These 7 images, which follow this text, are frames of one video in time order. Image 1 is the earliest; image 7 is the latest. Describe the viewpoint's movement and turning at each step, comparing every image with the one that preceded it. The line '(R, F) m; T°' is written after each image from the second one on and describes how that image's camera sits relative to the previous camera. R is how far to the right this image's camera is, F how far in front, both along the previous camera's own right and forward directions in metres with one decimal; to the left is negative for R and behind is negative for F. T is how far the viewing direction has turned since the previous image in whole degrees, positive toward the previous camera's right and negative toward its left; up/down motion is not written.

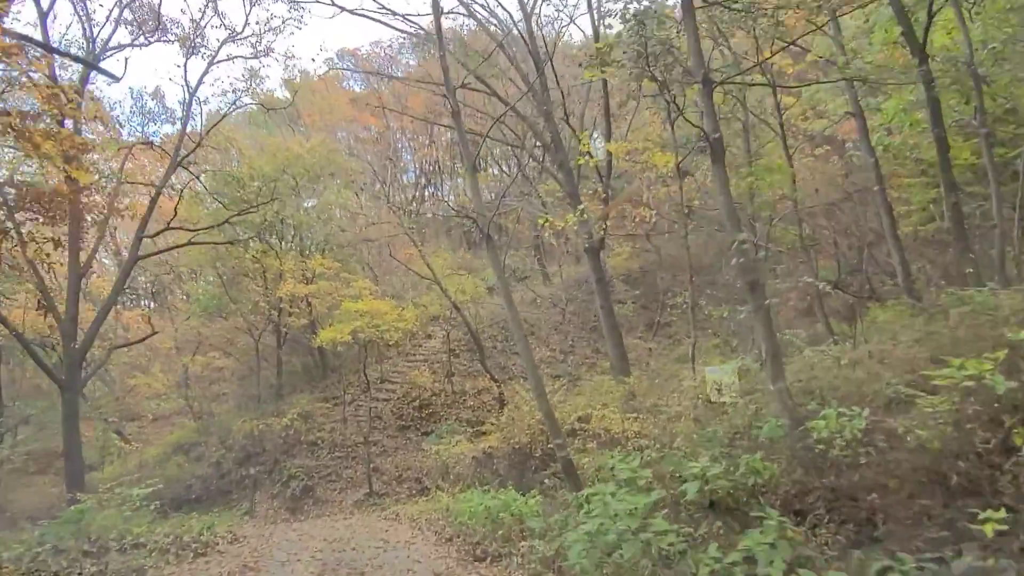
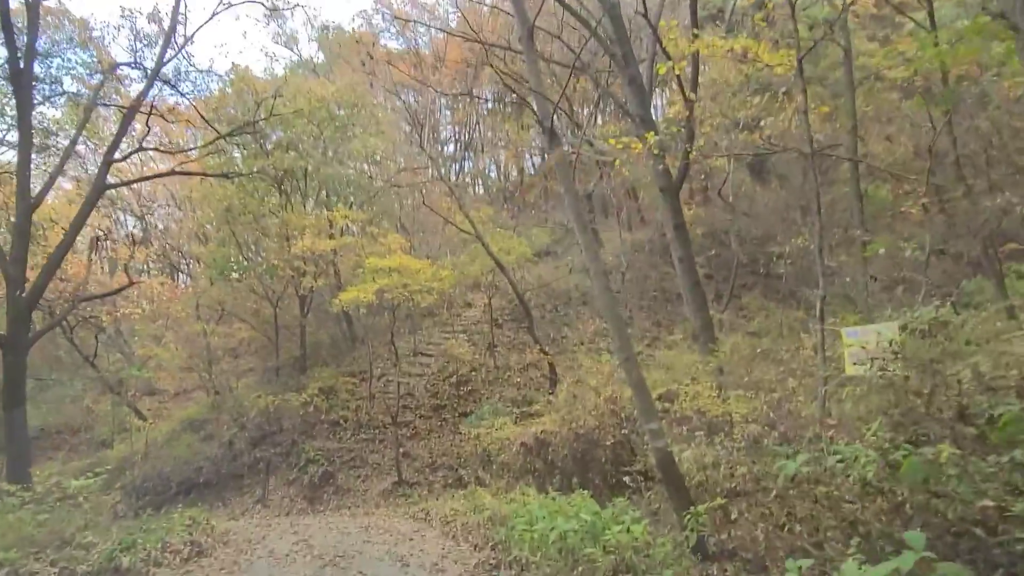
(-0.3, +2.9) m; -3°
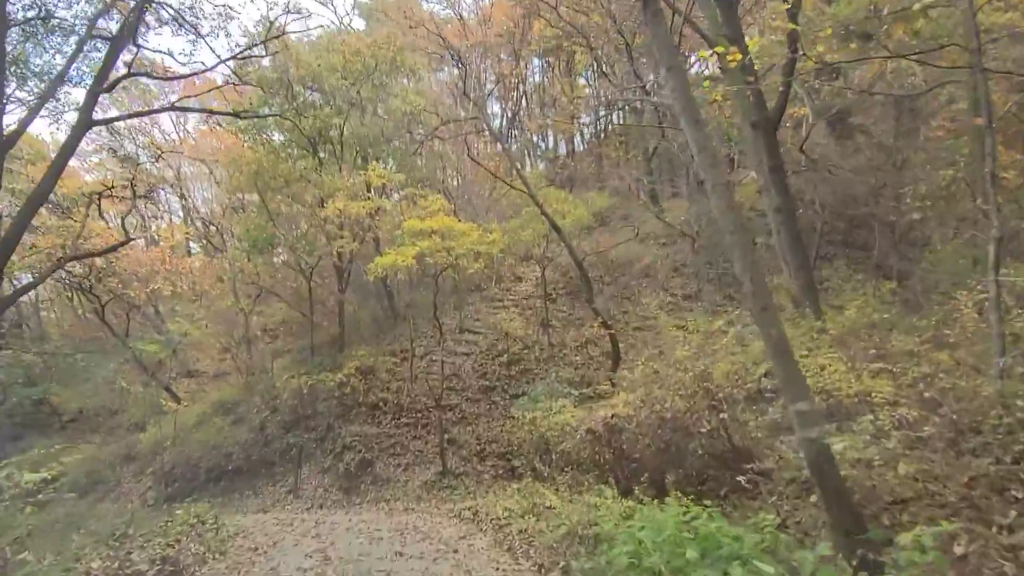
(-0.2, +2.0) m; -4°
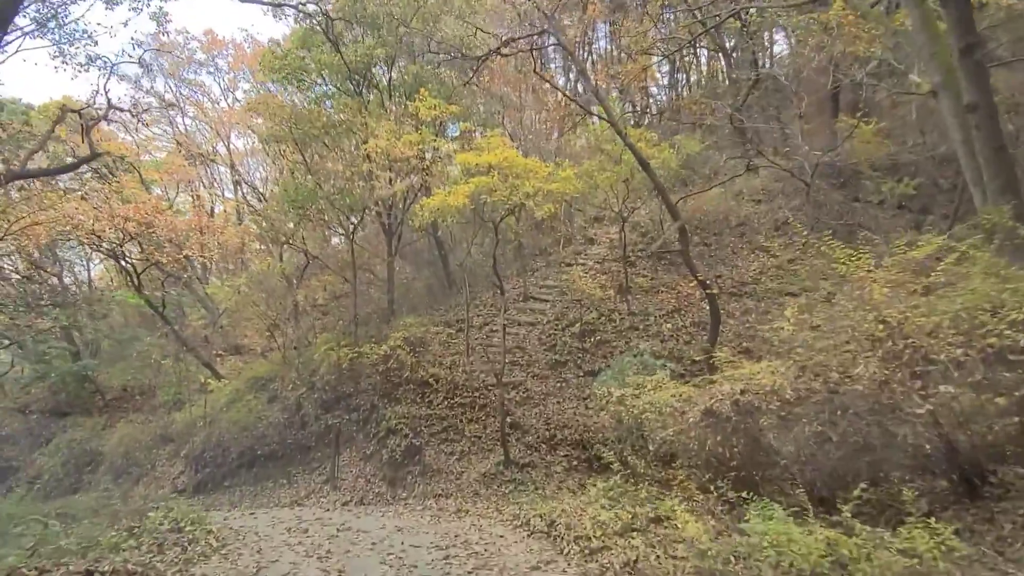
(-0.3, +2.6) m; -5°
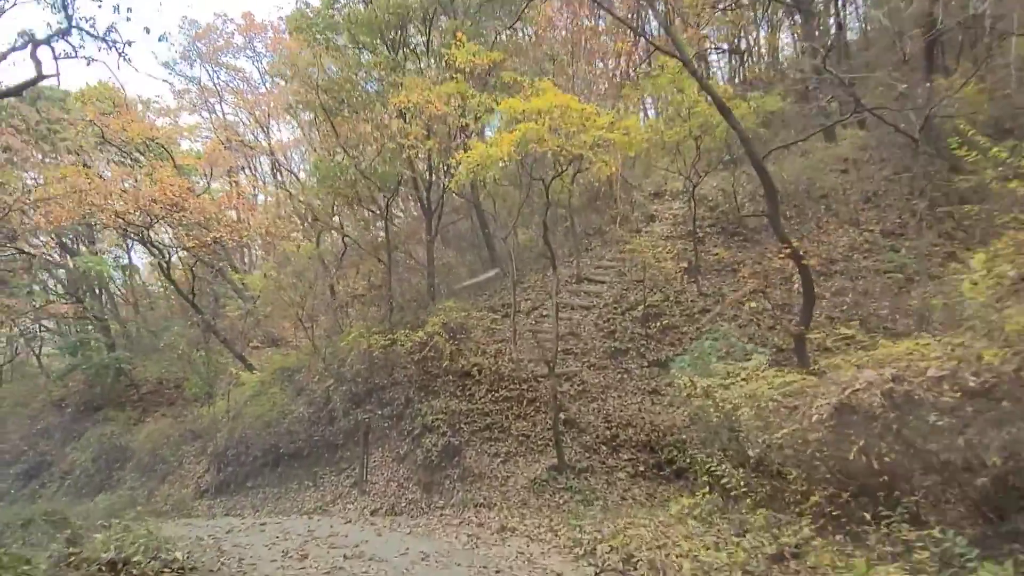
(-0.1, +1.8) m; -4°
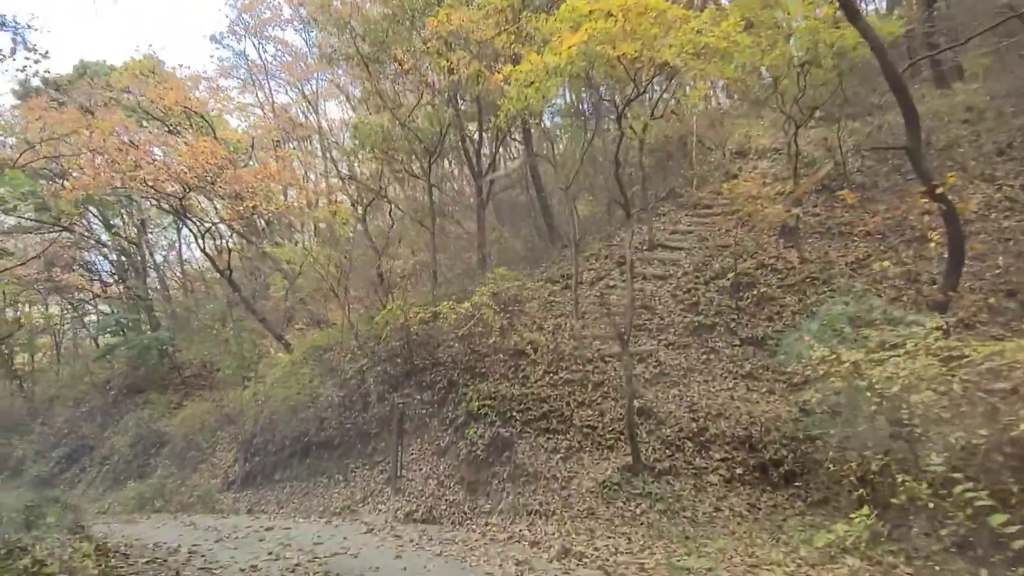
(-0.1, +1.9) m; -4°
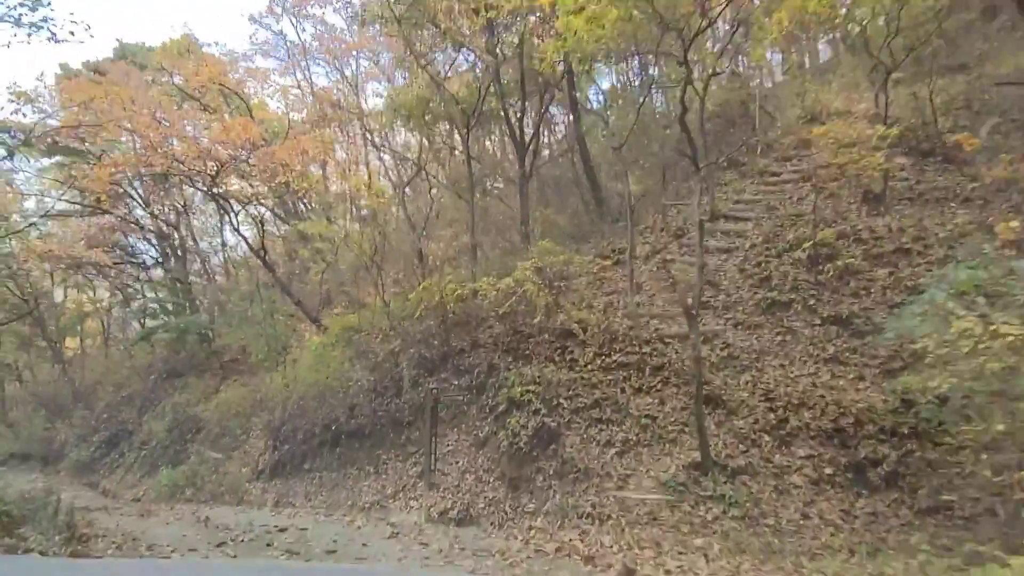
(0.0, +1.1) m; -3°
